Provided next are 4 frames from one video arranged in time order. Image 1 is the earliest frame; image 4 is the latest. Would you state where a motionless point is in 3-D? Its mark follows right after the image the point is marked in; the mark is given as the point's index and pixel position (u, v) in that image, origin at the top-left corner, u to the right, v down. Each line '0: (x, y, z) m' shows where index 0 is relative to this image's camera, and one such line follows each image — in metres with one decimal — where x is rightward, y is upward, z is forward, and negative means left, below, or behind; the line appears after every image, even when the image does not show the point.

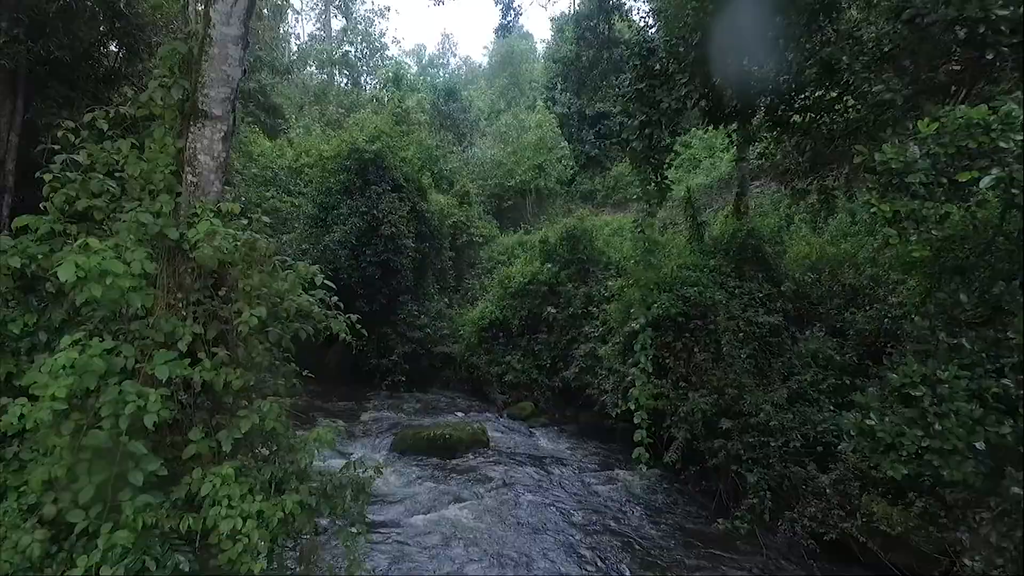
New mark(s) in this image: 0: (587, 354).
0: (+1.4, -1.2, +11.6) m
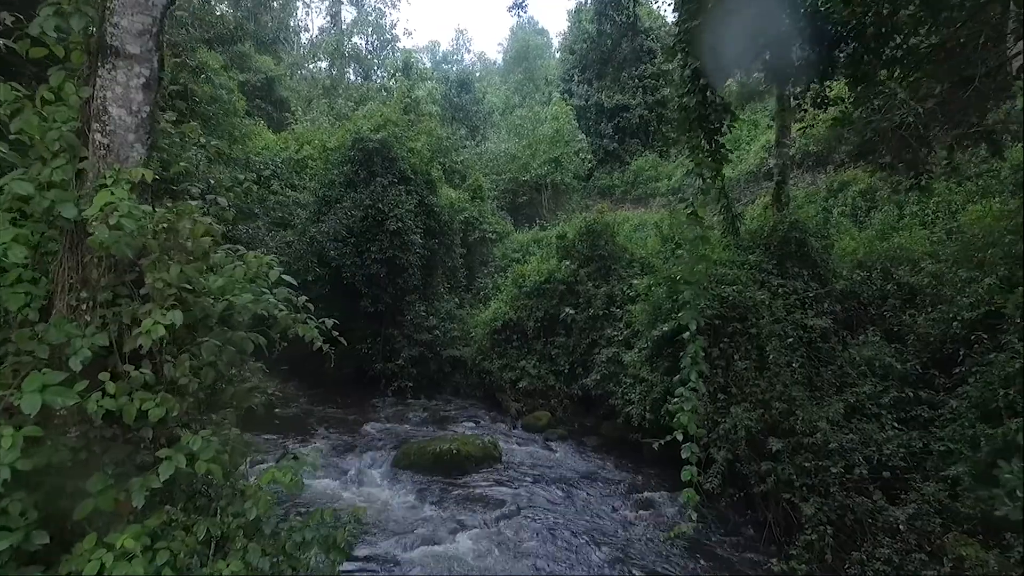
0: (+1.7, -1.2, +10.6) m
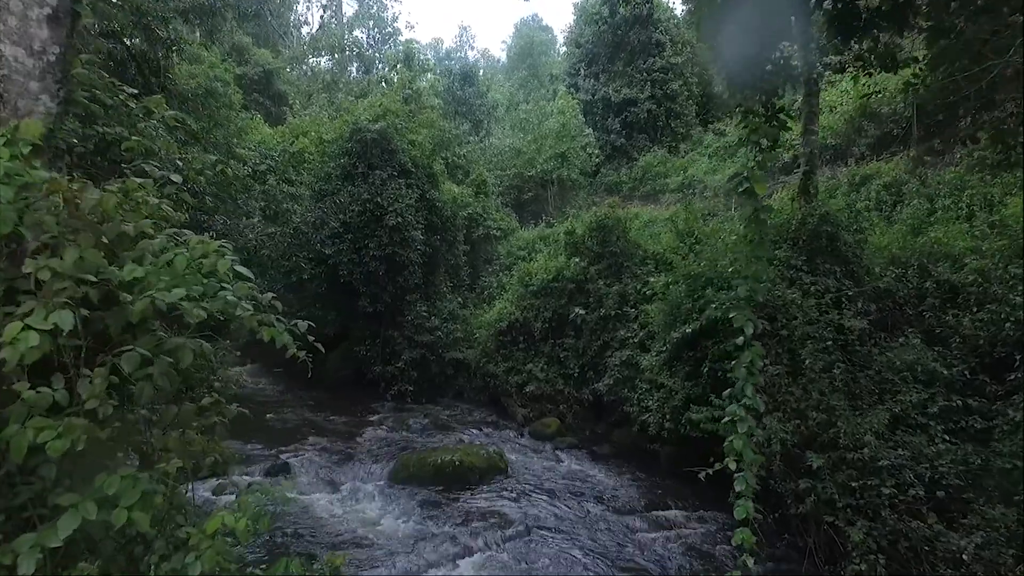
0: (+1.8, -1.2, +9.9) m
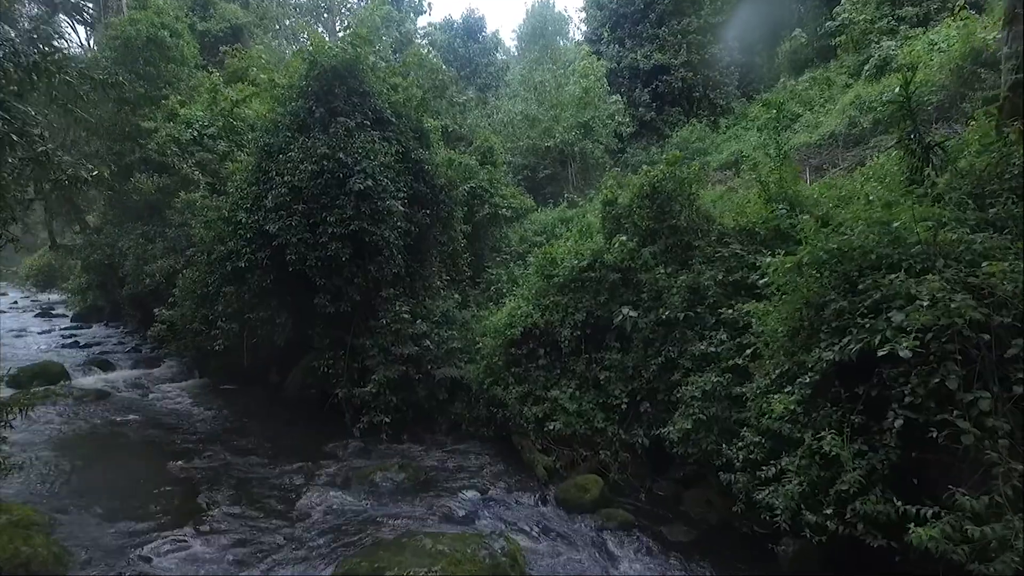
0: (+2.0, -1.1, +6.2) m
